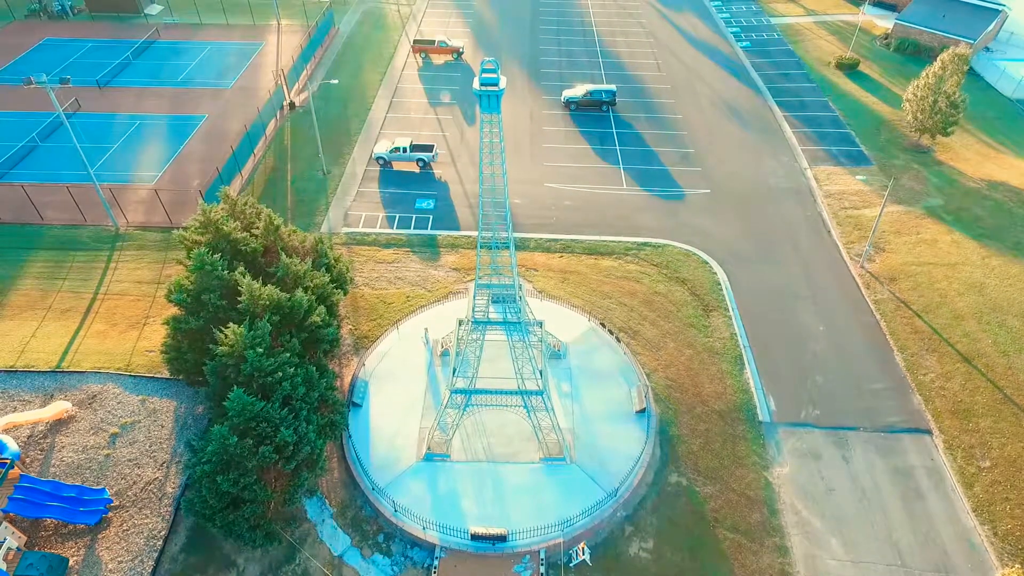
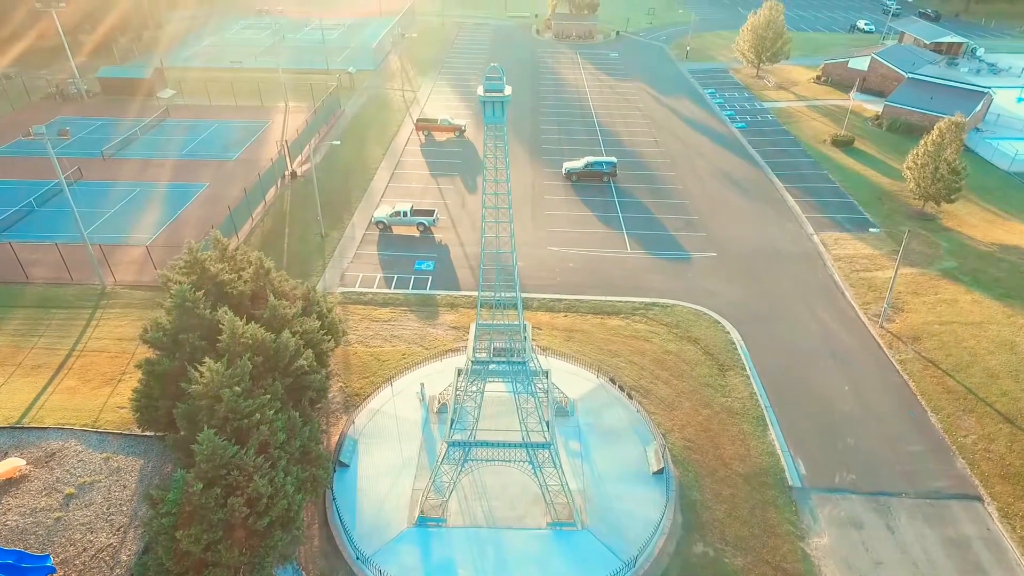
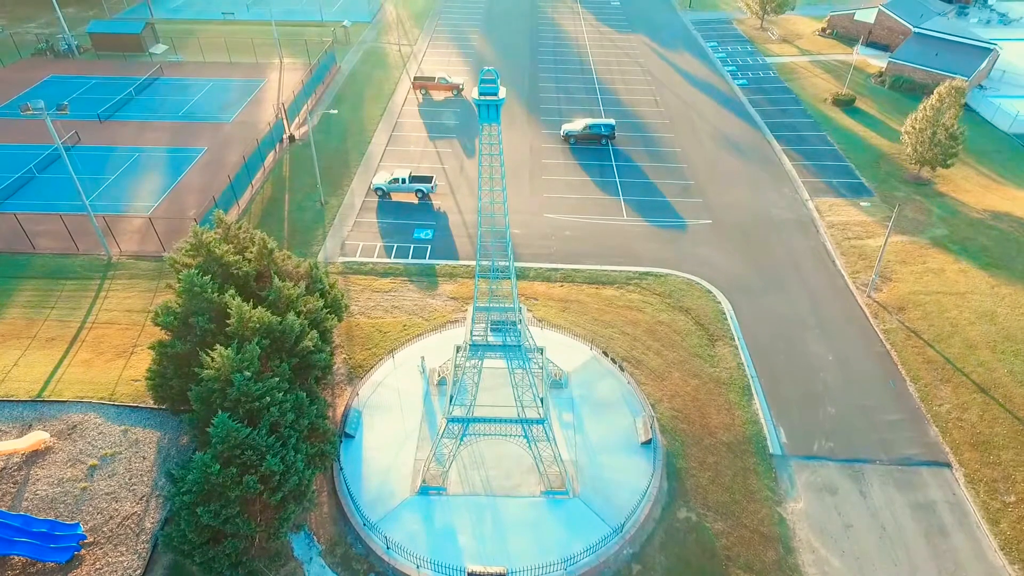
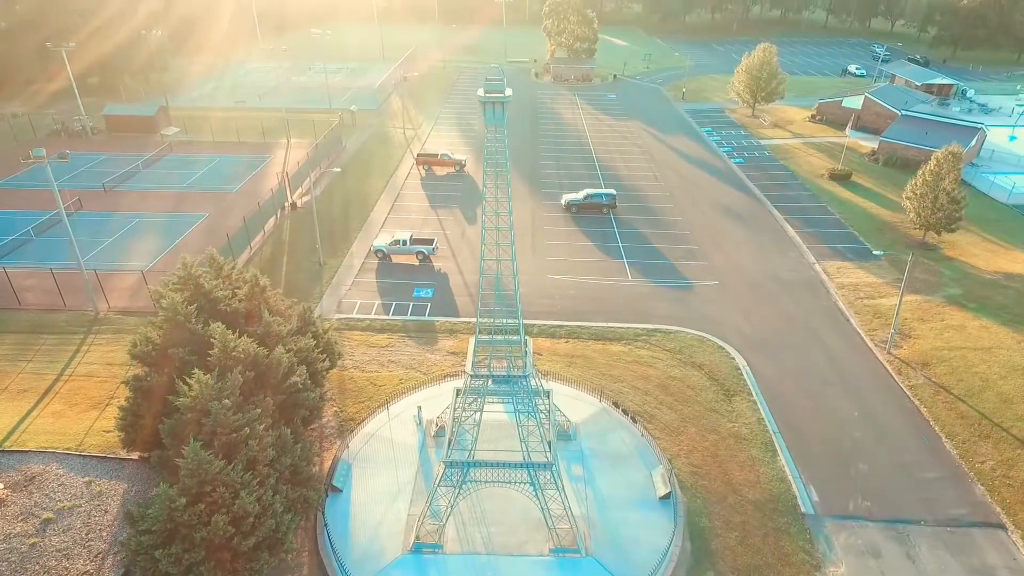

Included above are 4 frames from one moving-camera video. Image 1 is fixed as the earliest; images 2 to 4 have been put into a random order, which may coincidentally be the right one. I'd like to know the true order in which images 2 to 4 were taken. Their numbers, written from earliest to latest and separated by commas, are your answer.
3, 2, 4
